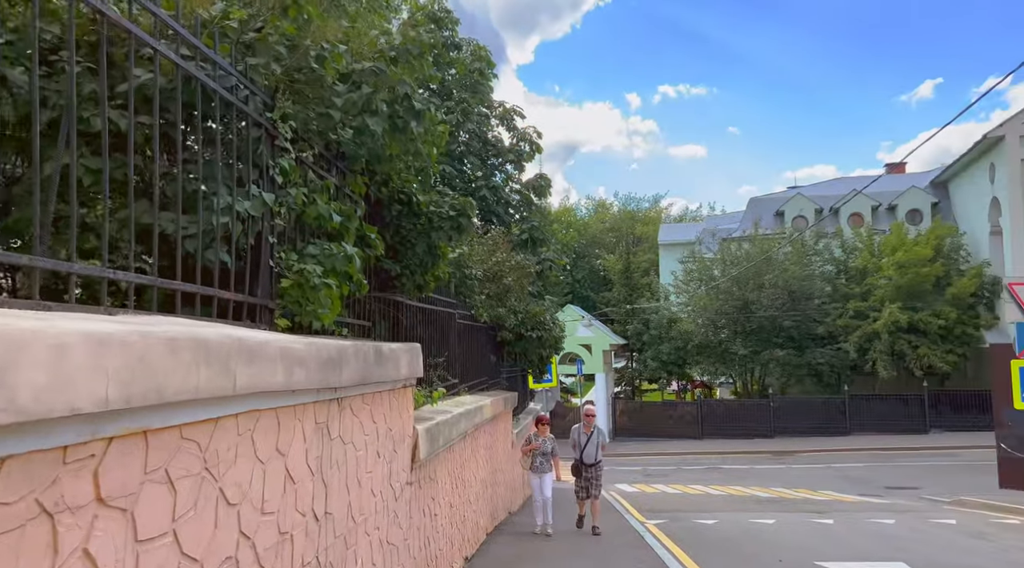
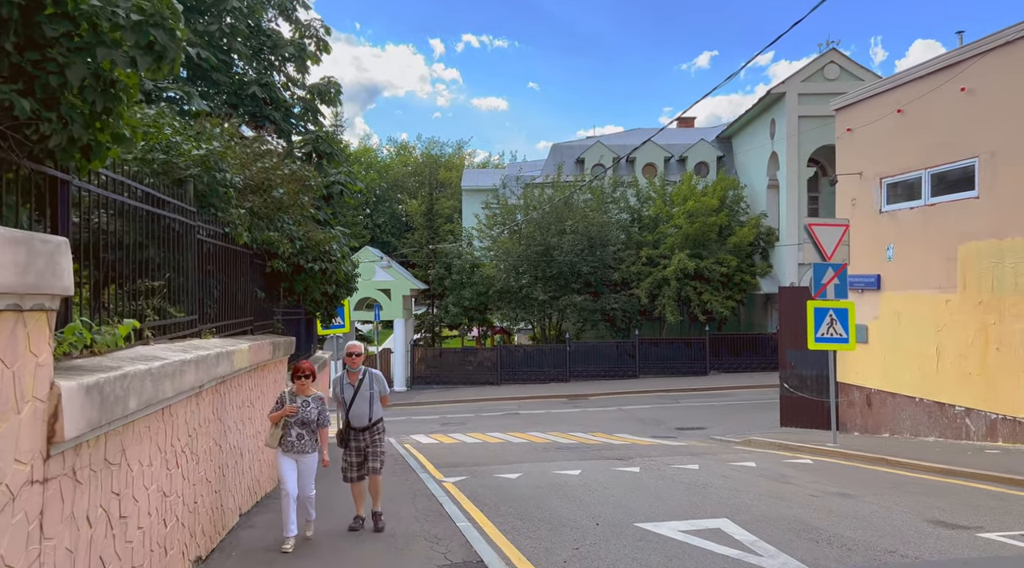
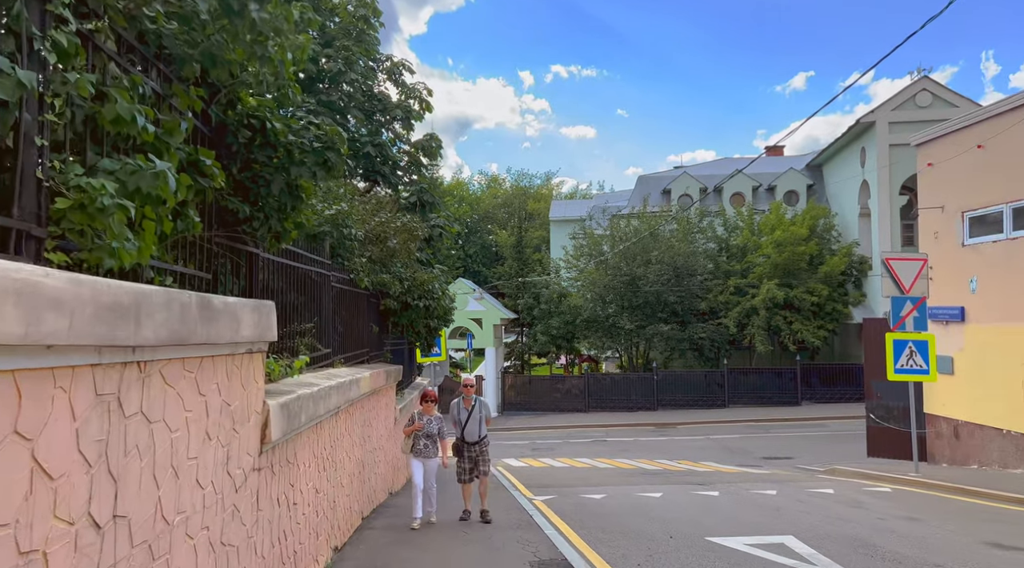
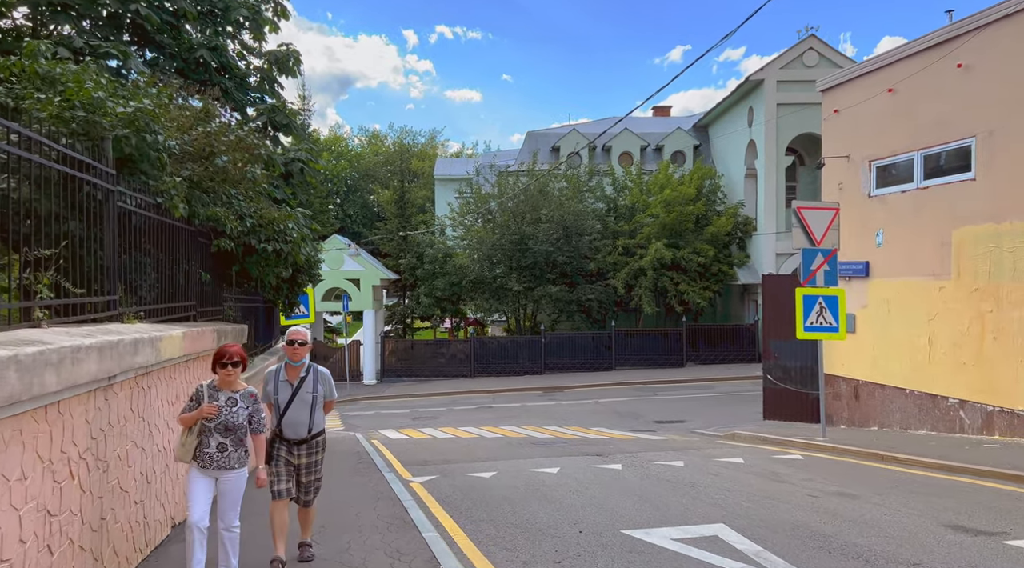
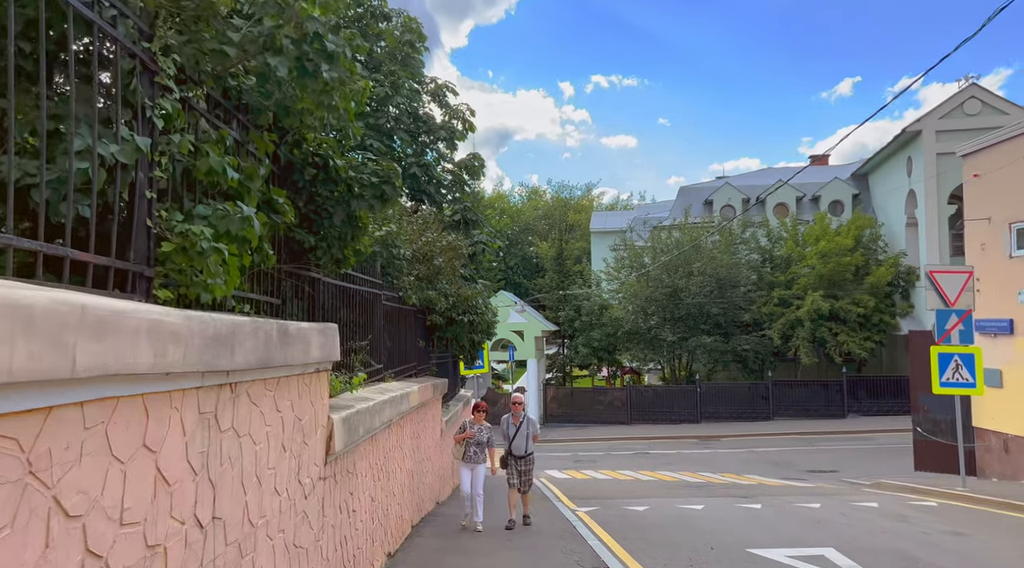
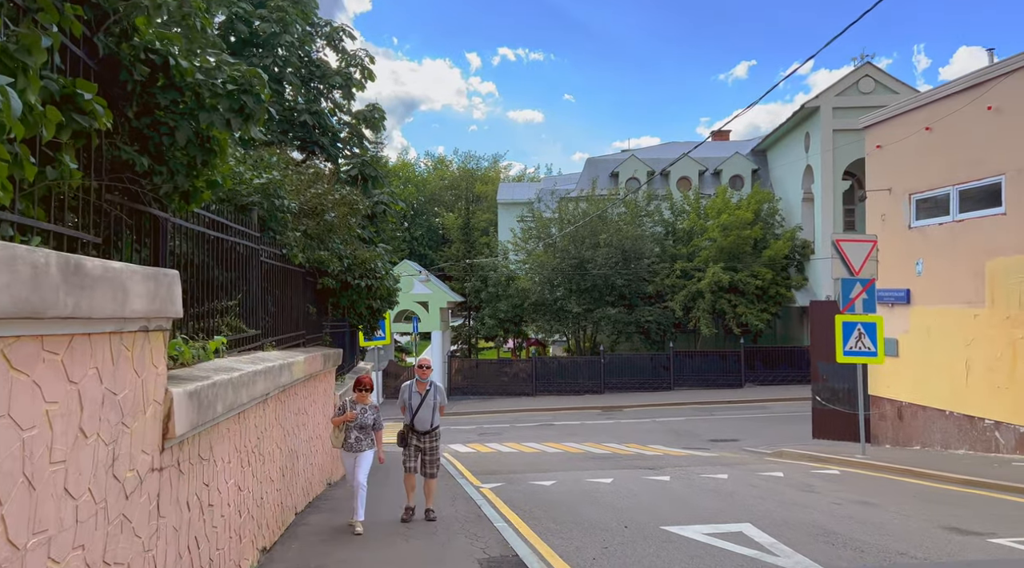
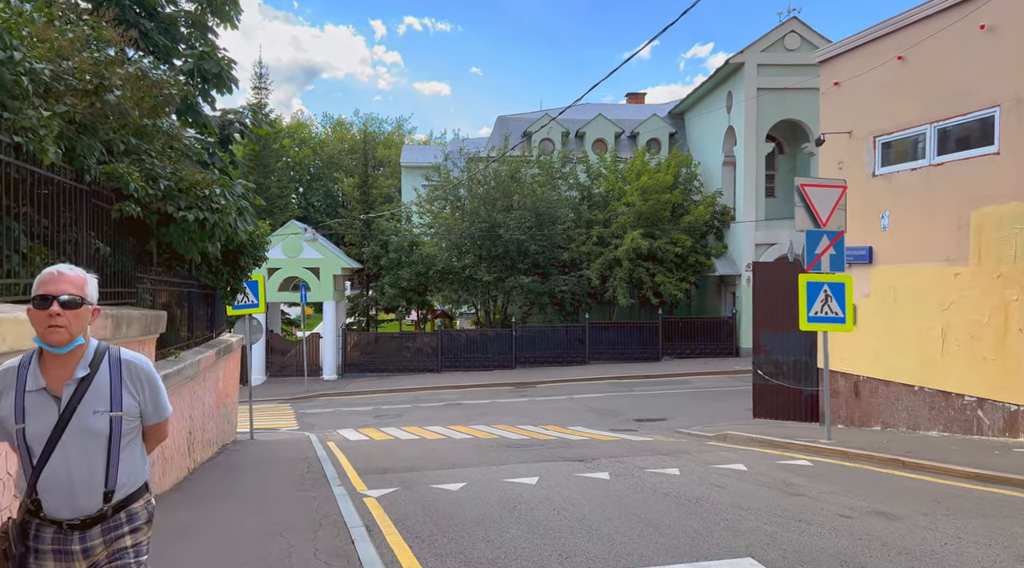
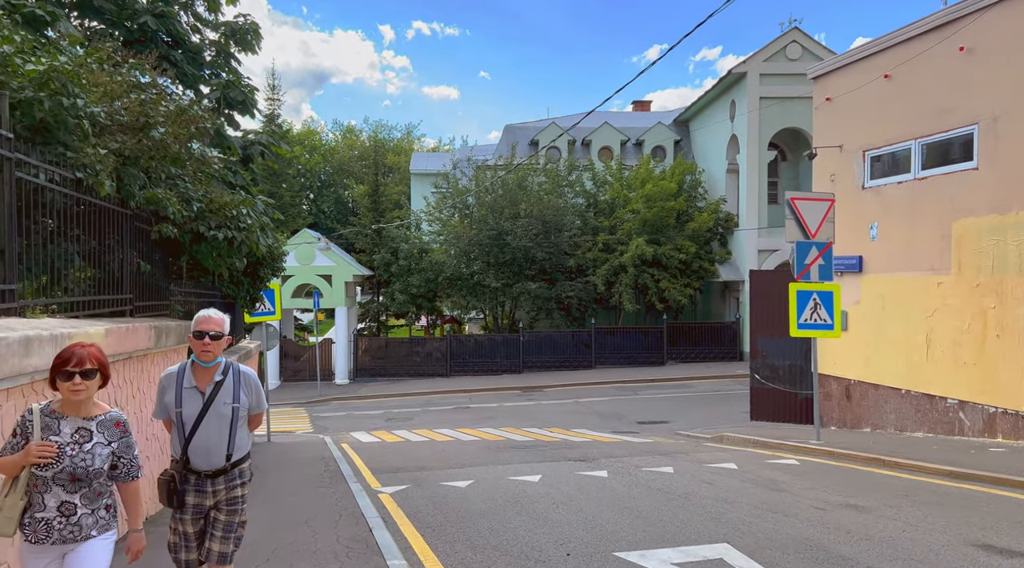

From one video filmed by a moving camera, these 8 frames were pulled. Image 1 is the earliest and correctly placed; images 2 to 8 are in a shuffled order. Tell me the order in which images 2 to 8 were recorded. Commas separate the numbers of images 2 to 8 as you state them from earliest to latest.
5, 3, 6, 2, 4, 8, 7
